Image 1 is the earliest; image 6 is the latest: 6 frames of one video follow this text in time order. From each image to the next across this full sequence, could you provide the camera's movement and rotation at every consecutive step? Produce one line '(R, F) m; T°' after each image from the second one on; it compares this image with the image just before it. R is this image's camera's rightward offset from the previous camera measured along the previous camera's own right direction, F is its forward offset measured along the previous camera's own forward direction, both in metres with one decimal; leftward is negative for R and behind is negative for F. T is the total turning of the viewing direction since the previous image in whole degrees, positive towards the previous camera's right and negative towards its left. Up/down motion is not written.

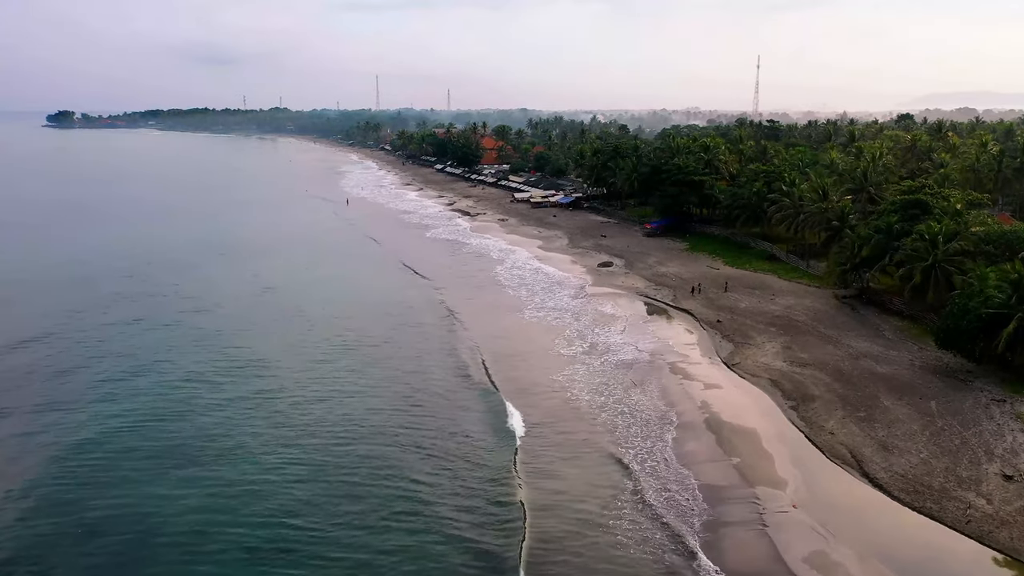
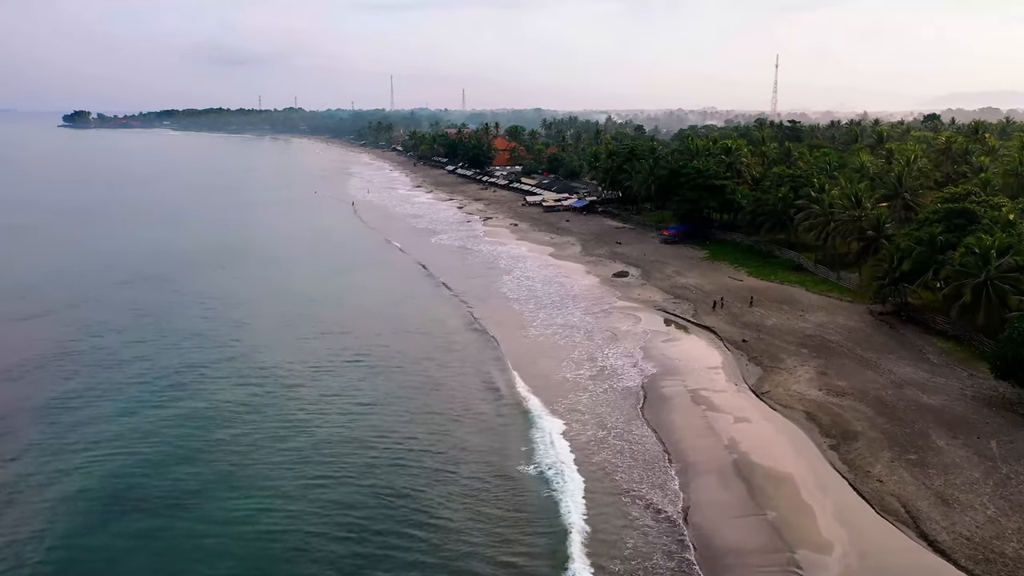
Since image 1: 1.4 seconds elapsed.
(+0.3, +2.8) m; -1°
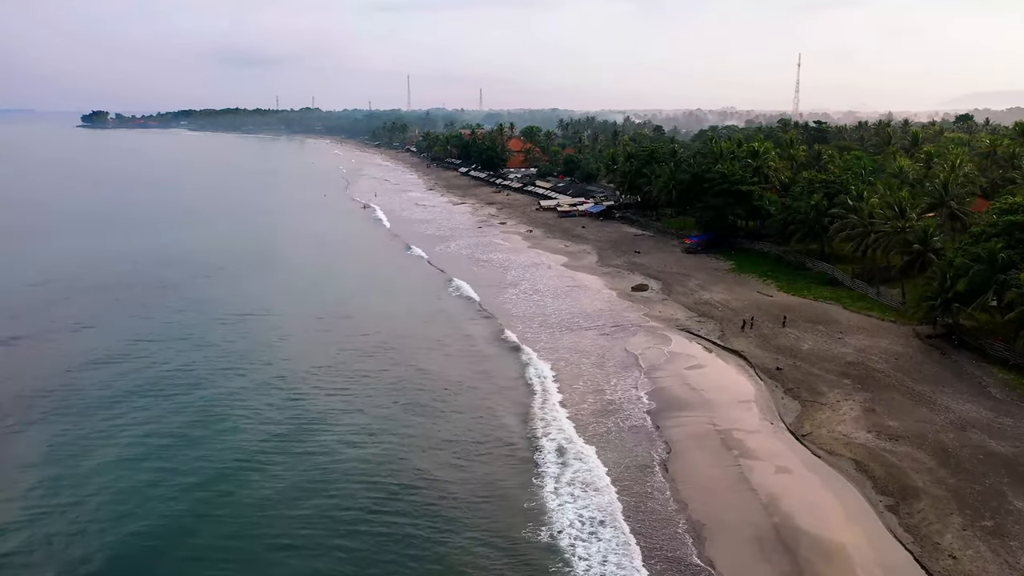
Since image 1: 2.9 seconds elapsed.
(+0.4, +3.3) m; -1°
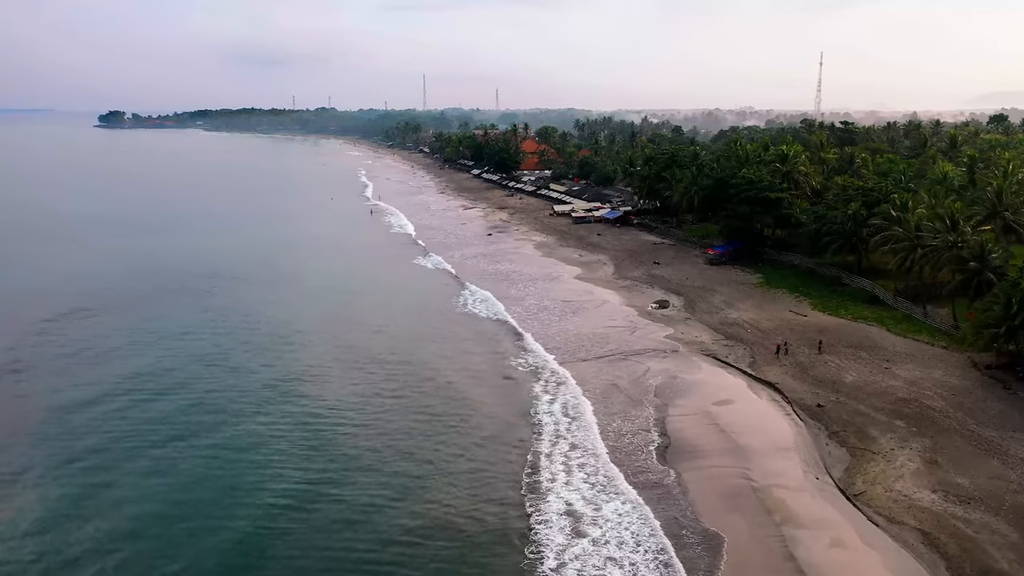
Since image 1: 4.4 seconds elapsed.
(+0.4, +3.5) m; -1°
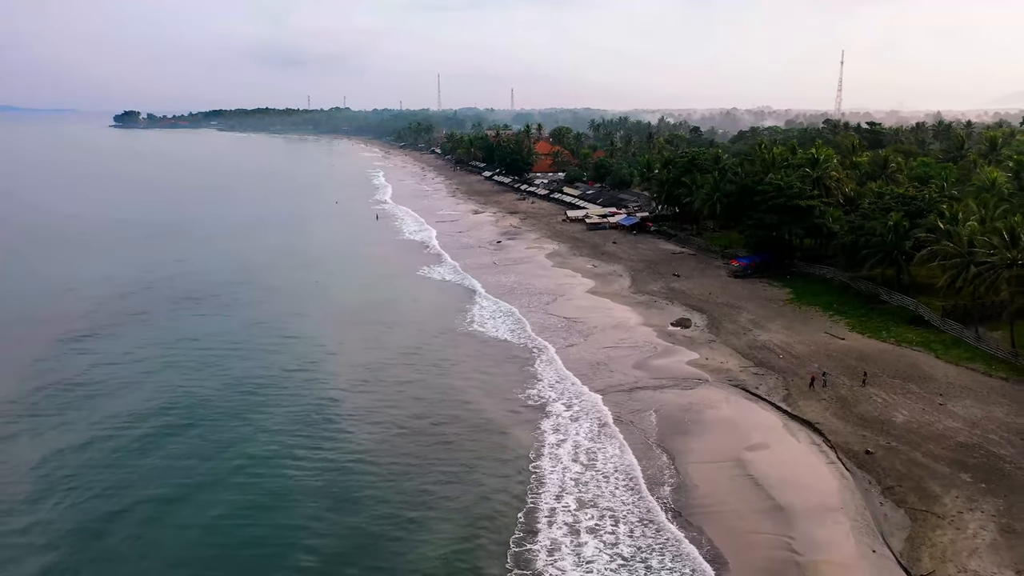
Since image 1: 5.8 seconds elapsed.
(+0.4, +3.3) m; -1°
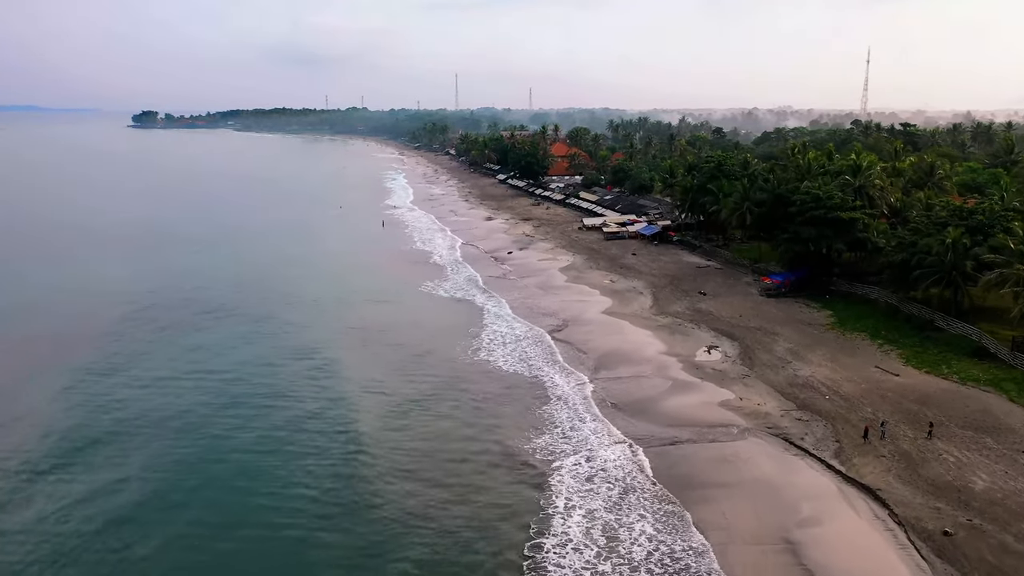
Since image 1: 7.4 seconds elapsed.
(+0.5, +4.1) m; -1°
